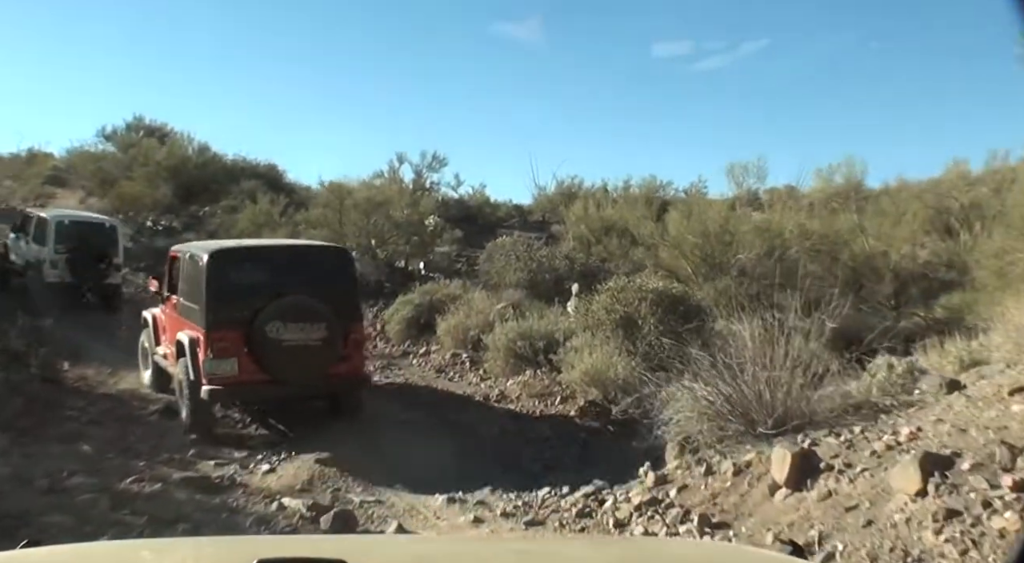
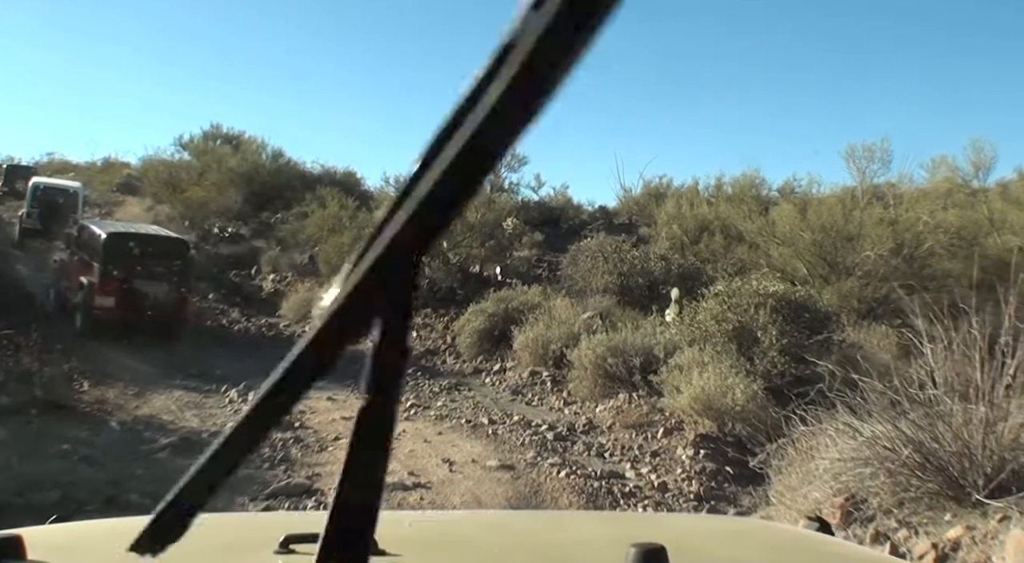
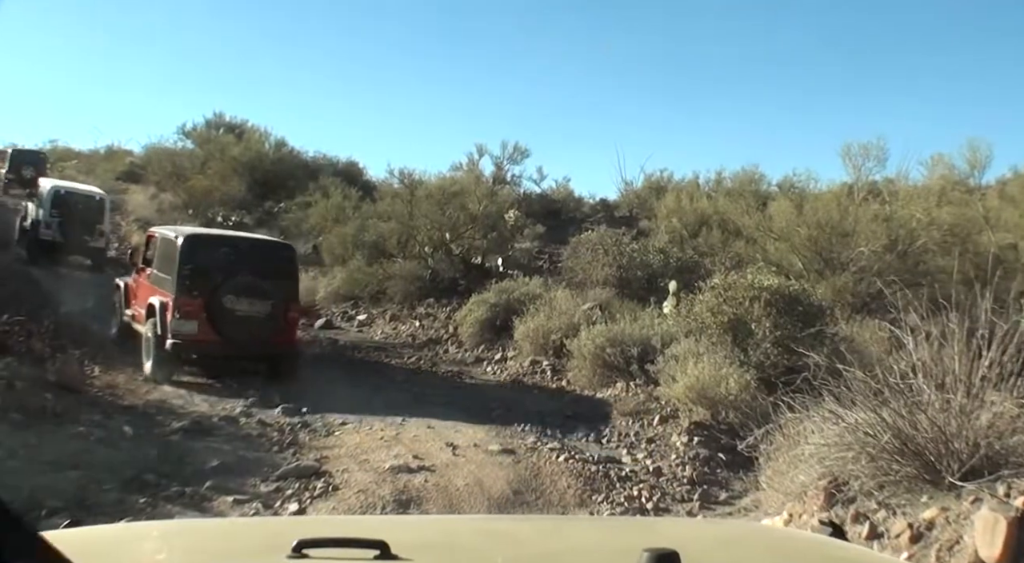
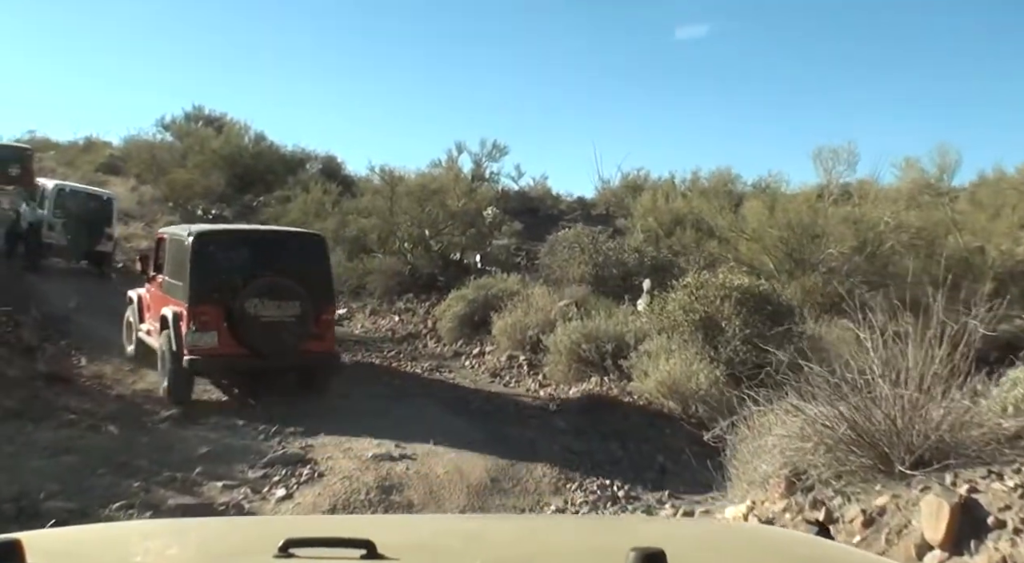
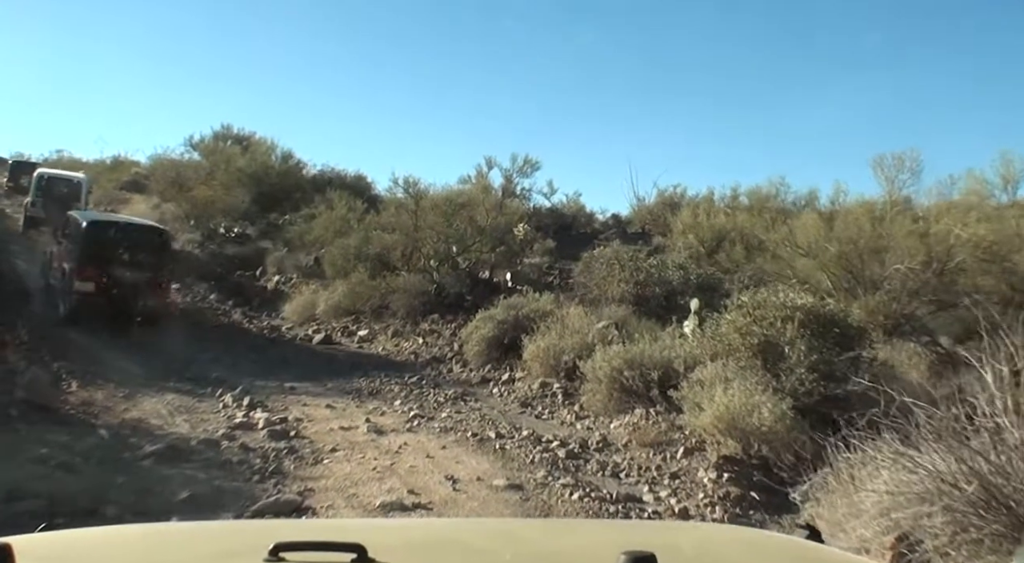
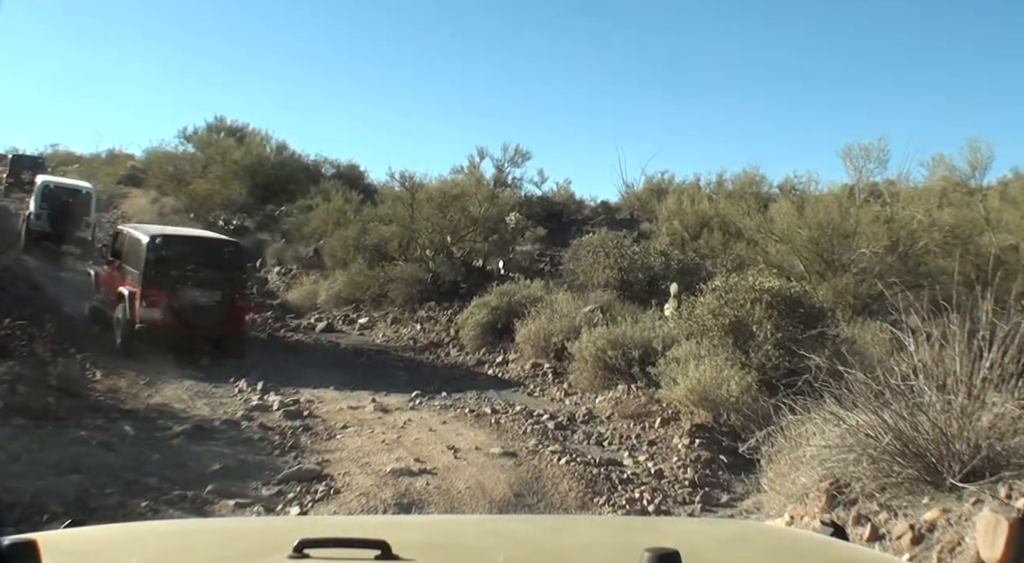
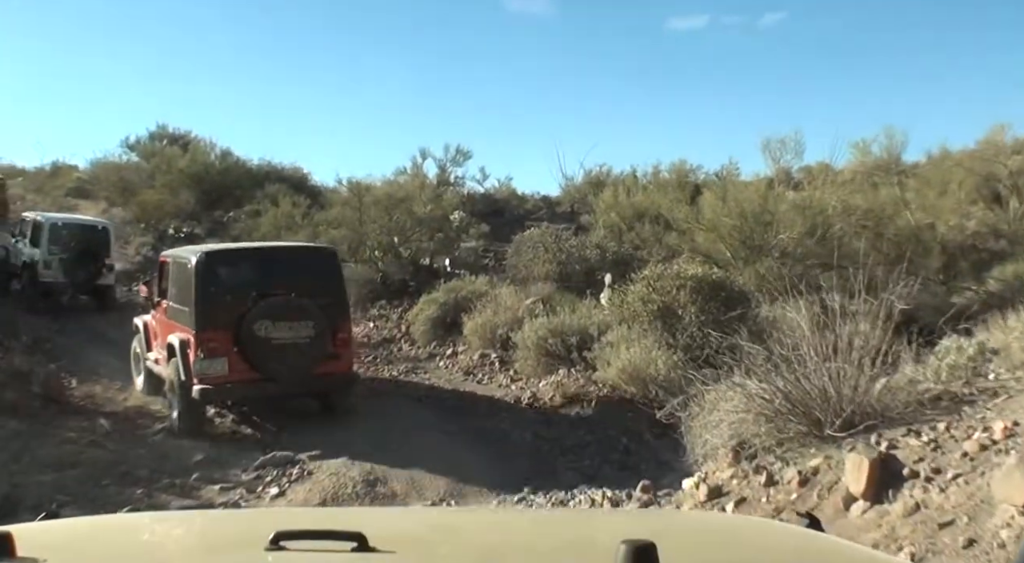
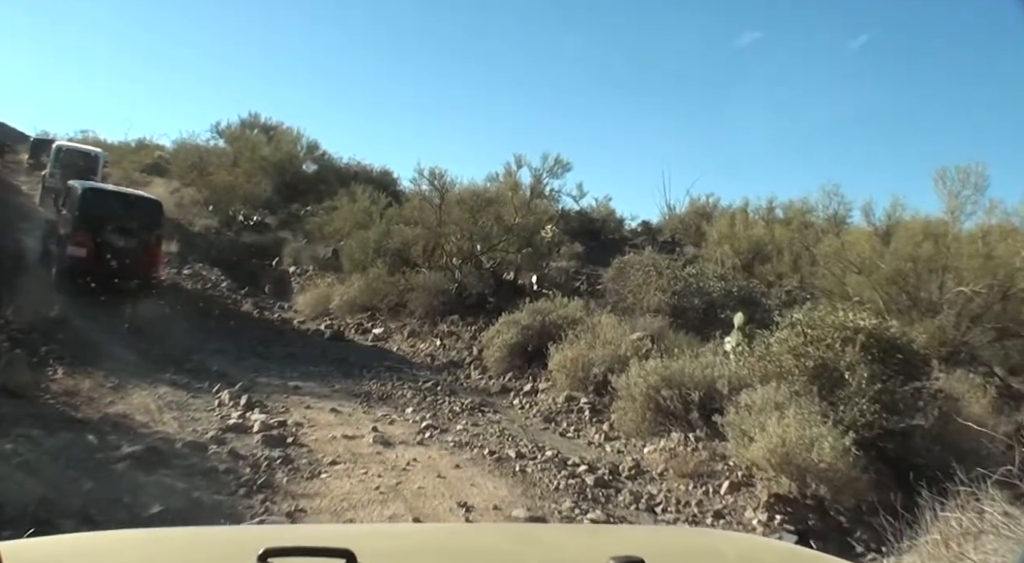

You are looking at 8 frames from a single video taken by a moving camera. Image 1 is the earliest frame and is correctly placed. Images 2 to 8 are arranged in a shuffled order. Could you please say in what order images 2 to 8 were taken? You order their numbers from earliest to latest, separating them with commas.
7, 4, 3, 6, 2, 5, 8
